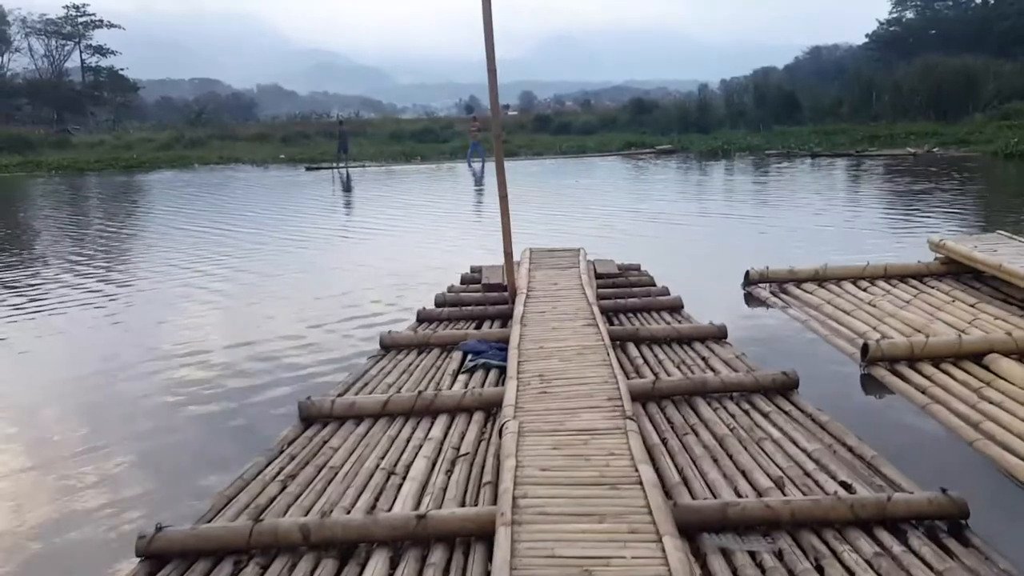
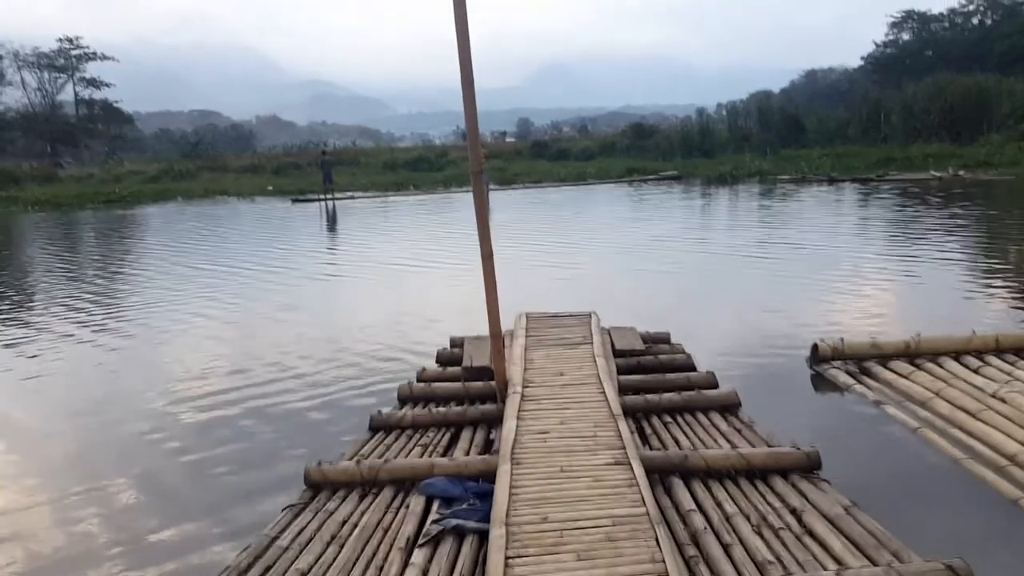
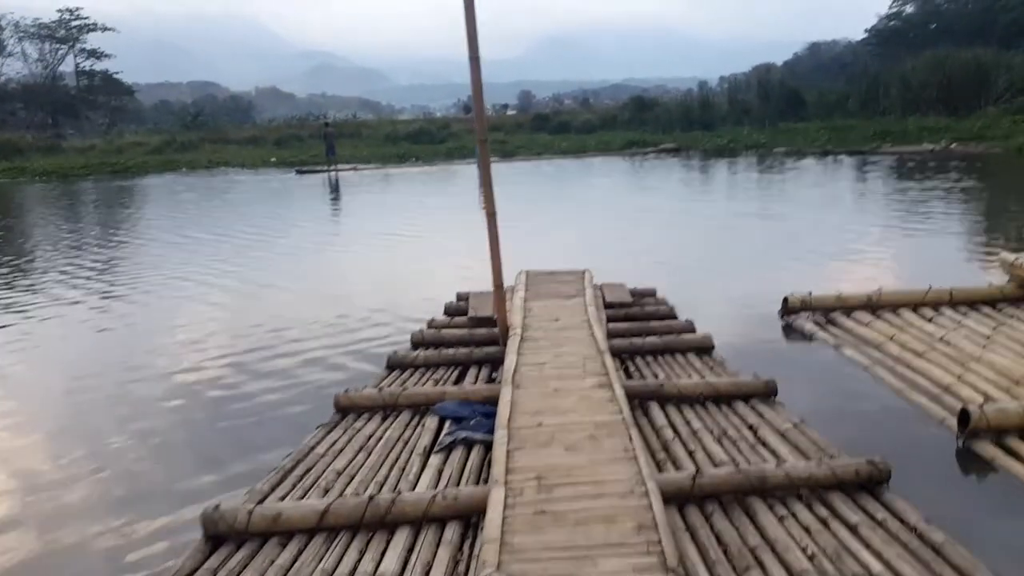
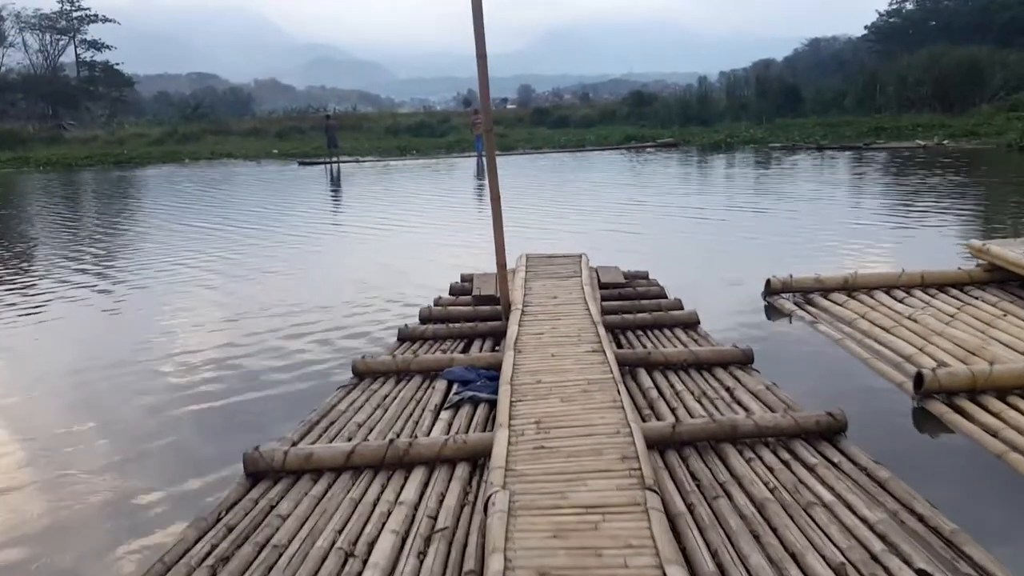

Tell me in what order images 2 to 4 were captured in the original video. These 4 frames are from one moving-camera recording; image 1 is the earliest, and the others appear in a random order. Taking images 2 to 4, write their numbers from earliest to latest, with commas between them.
4, 3, 2
